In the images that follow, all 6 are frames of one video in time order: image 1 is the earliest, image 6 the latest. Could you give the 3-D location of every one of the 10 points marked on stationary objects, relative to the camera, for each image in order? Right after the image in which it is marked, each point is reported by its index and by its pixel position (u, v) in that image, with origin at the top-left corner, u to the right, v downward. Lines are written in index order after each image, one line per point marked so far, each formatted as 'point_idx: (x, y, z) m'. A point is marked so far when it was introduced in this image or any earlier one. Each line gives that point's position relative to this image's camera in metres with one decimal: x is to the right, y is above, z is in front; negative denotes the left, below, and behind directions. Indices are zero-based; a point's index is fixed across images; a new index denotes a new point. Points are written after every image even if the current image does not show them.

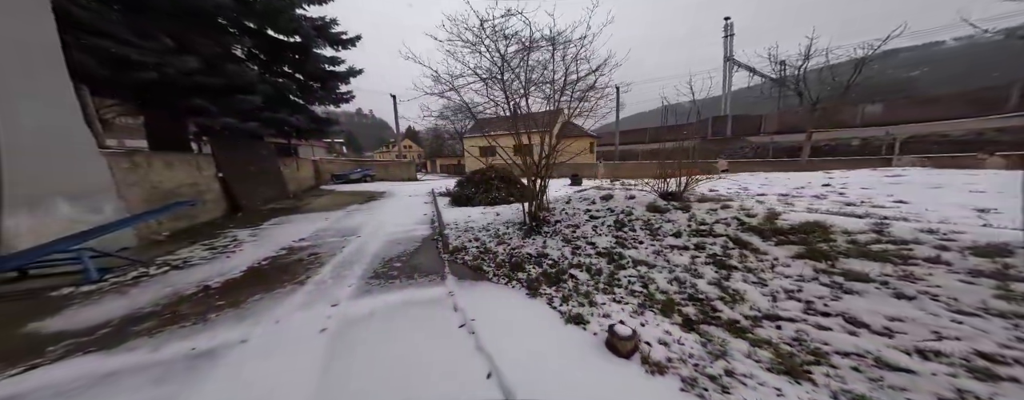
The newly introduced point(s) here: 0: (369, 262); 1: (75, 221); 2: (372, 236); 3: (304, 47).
0: (-1.9, -0.8, +3.4) m
1: (-6.0, -0.2, +3.7) m
2: (-2.5, -0.6, +4.7) m
3: (-6.4, +4.8, +8.2) m
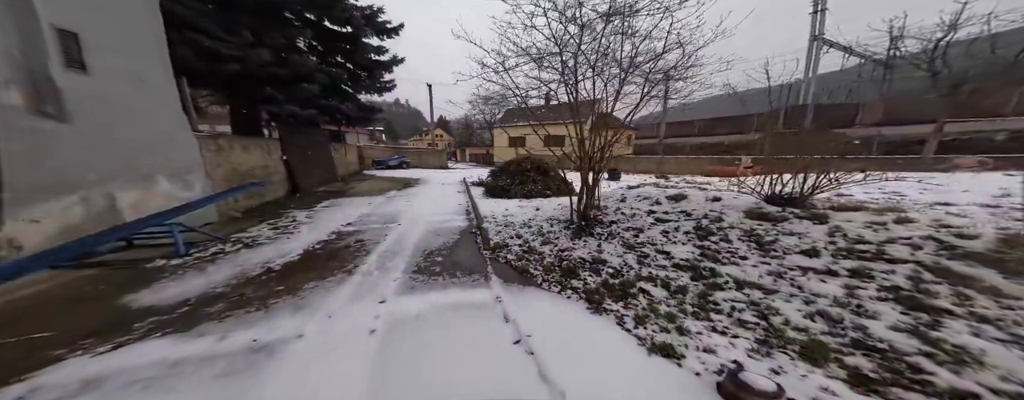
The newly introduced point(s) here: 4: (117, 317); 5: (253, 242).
0: (-1.3, -0.7, +3.4) m
1: (-5.3, +0.1, +4.2) m
2: (-1.8, -0.5, +4.7) m
3: (-5.0, +5.2, +8.5) m
4: (-3.1, -0.9, +2.1) m
5: (-4.0, -0.7, +4.1) m
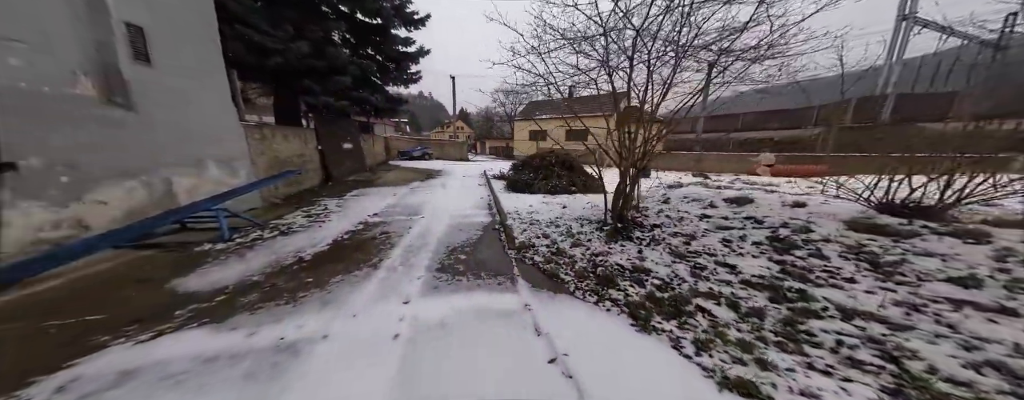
0: (-0.9, -0.6, +3.3) m
1: (-4.9, +0.3, +4.4) m
2: (-1.3, -0.3, +4.7) m
3: (-4.1, +5.5, +8.5) m
4: (-2.9, -0.9, +2.2) m
5: (-3.6, -0.5, +4.2) m
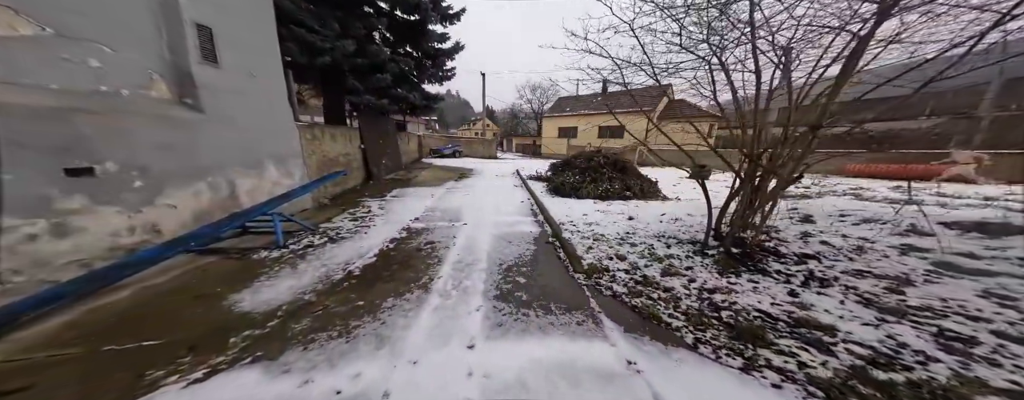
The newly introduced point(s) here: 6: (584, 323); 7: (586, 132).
0: (-0.3, -0.7, +2.9) m
1: (-4.1, +0.3, +4.3) m
2: (-0.5, -0.4, +4.3) m
3: (-2.9, +5.5, +8.3) m
4: (-2.3, -1.0, +2.0) m
5: (-2.8, -0.6, +4.0) m
6: (+0.5, -0.9, +1.9) m
7: (+5.7, +5.2, +20.2) m
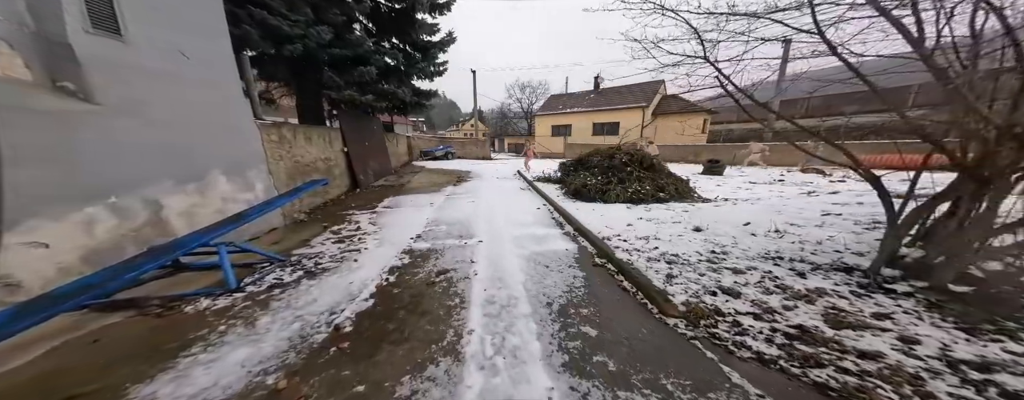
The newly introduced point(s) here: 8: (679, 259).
0: (+0.2, -0.9, +2.1) m
1: (-3.8, 0.0, +3.3) m
2: (-0.1, -0.6, +3.5) m
3: (-2.9, +5.3, +7.4) m
4: (-1.8, -1.2, +1.1) m
5: (-2.4, -0.8, +3.1) m
6: (+1.0, -0.9, +1.2) m
7: (+5.1, +5.2, +19.7) m
8: (+1.5, -0.5, +2.4) m
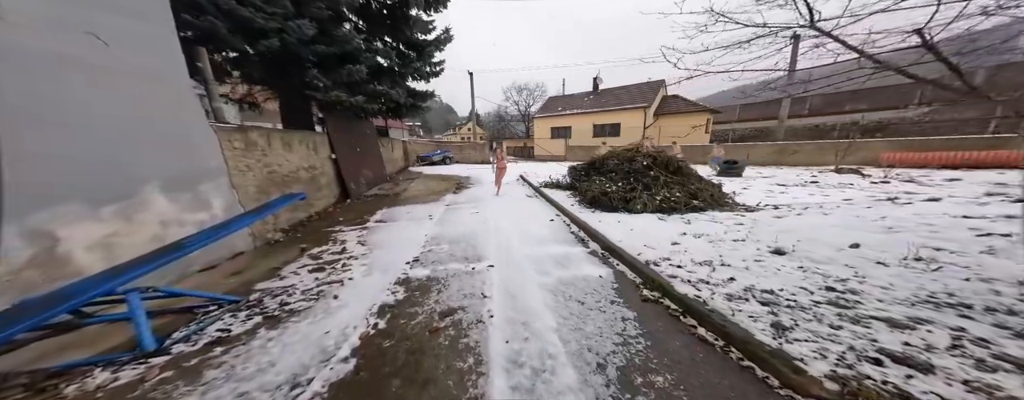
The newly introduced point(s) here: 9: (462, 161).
0: (+0.4, -1.0, +1.5) m
1: (-3.6, -0.2, +2.7) m
2: (+0.1, -0.7, +2.9) m
3: (-2.9, +5.0, +6.8) m
4: (-1.6, -1.3, +0.4) m
5: (-2.2, -1.0, +2.5) m
6: (+1.2, -1.0, +0.5) m
7: (+5.0, +5.0, +19.2) m
8: (+1.7, -0.6, +1.8) m
9: (-3.3, +2.4, +17.1) m
